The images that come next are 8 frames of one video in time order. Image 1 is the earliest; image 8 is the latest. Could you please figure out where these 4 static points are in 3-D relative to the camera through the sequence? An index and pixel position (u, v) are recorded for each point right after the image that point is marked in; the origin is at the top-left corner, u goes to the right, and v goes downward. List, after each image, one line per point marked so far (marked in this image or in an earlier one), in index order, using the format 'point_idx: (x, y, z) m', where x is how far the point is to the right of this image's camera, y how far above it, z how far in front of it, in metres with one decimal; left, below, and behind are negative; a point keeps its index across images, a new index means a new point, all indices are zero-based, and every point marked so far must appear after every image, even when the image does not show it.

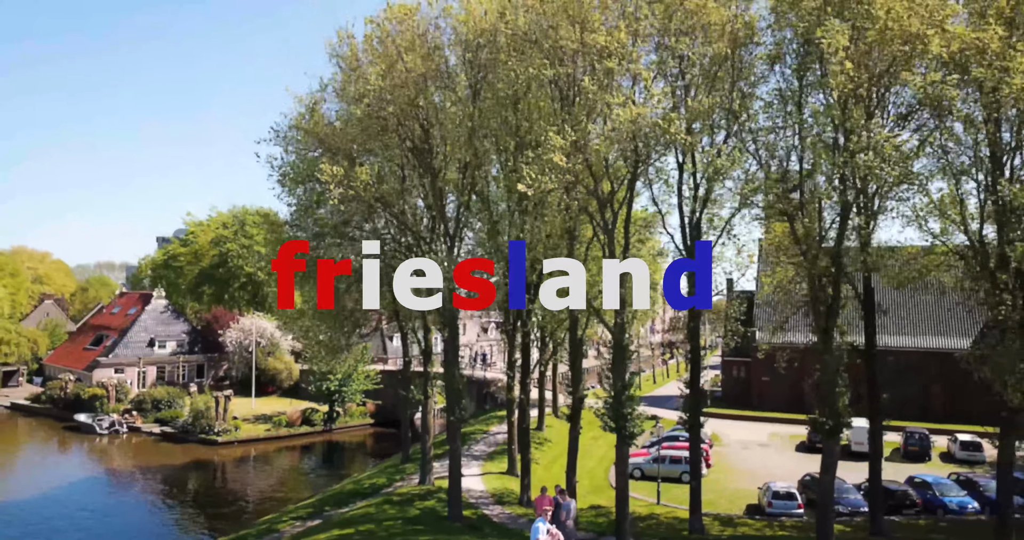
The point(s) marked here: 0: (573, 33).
0: (+1.3, +4.6, +15.7) m
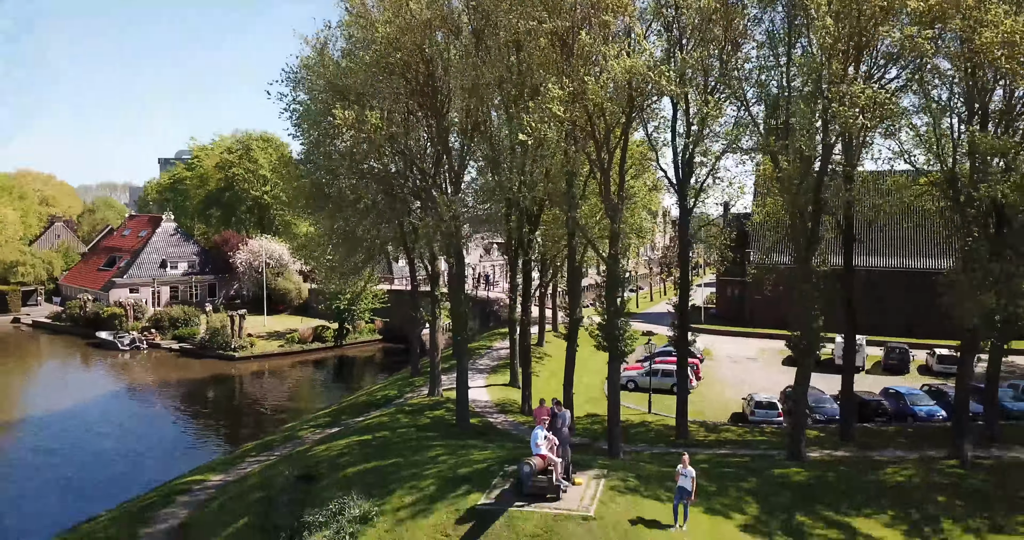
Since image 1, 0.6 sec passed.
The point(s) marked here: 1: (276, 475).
0: (+1.4, +6.1, +16.5) m
1: (-5.8, -5.0, +19.0) m
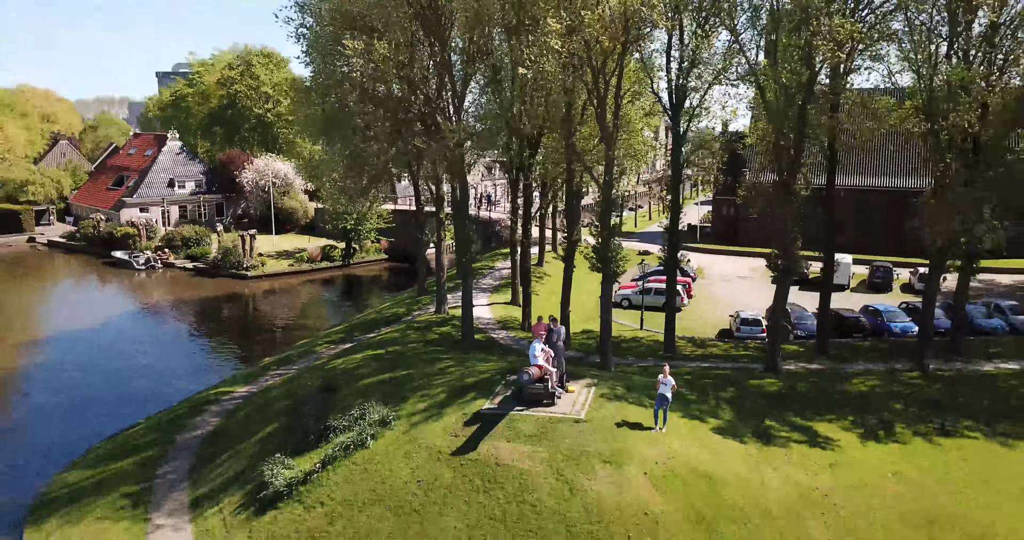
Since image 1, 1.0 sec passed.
0: (+1.4, +7.7, +17.2) m
1: (-5.7, -3.1, +20.9) m
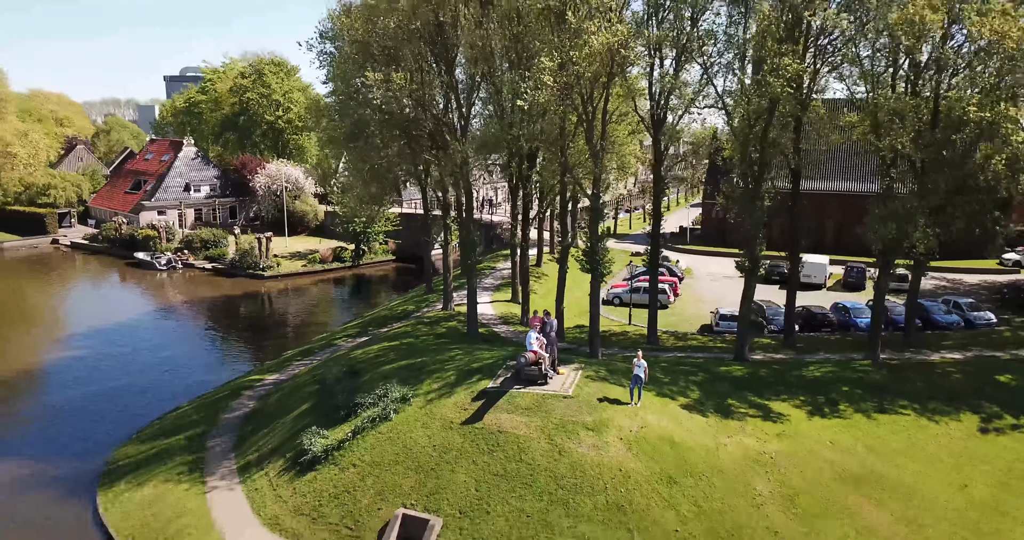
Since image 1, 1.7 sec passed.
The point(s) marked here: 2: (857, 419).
0: (+1.4, +7.6, +20.1) m
1: (-5.7, -3.1, +23.8) m
2: (+8.7, -3.8, +19.5) m
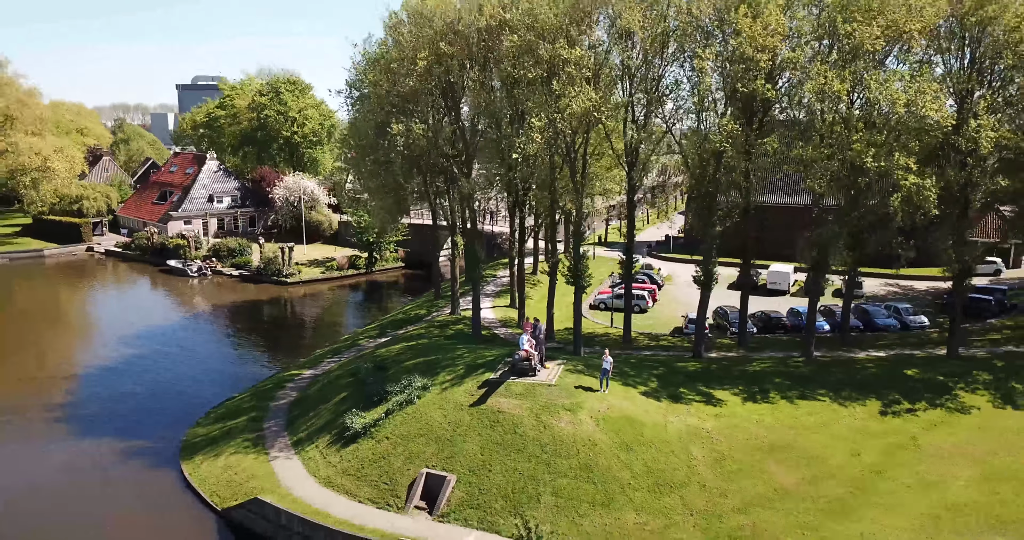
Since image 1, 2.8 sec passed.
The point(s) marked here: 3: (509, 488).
0: (+1.3, +7.1, +25.1) m
1: (-5.8, -3.6, +28.9) m
2: (+8.6, -4.3, +24.5) m
3: (-0.1, -5.5, +19.7) m
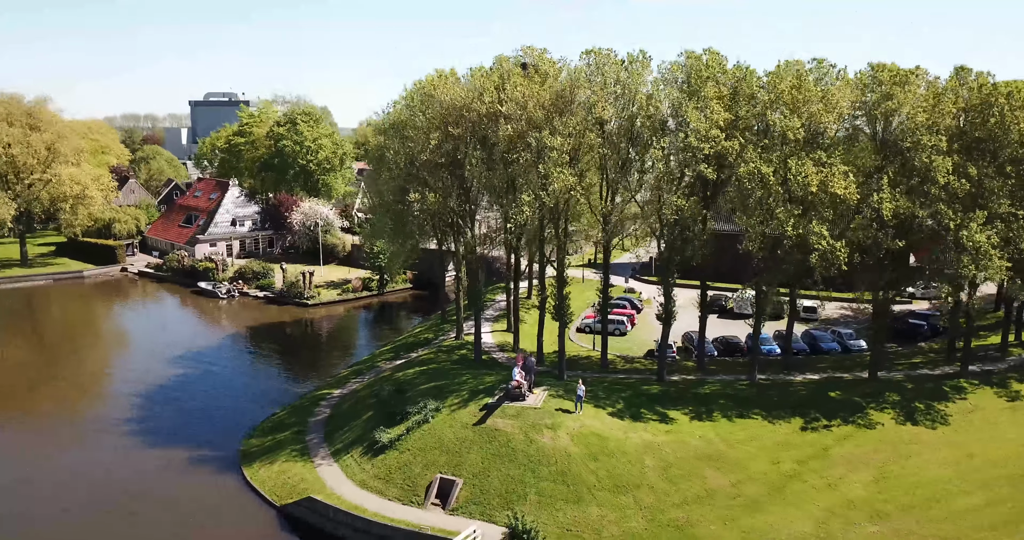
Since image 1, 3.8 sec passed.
0: (+1.0, +5.4, +31.2) m
1: (-6.1, -5.4, +35.0) m
2: (+8.4, -6.0, +30.7) m
3: (-0.3, -7.3, +25.8) m
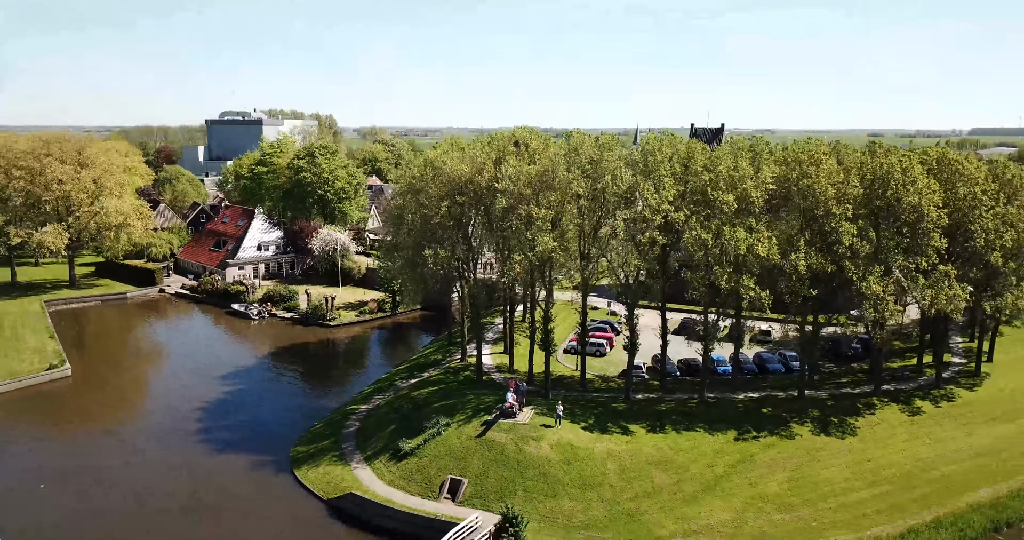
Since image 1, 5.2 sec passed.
0: (+0.7, +3.2, +39.4) m
1: (-6.3, -7.6, +43.2) m
2: (+8.1, -8.2, +38.9) m
3: (-0.6, -9.5, +34.0) m
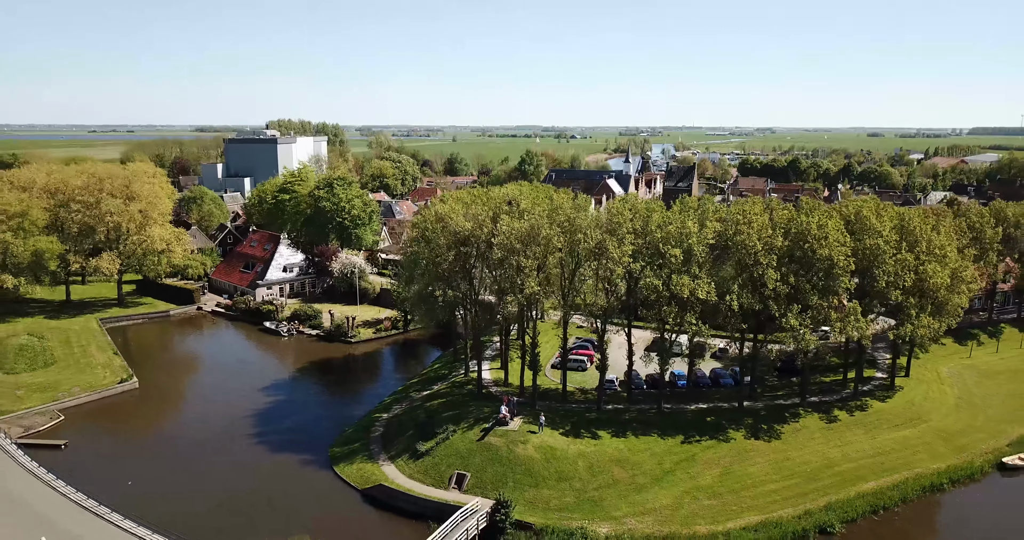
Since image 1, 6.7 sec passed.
0: (+0.3, +0.7, +49.6) m
1: (-6.8, -10.1, +53.5) m
2: (+7.7, -10.7, +49.1) m
3: (-1.0, -12.0, +44.3) m
